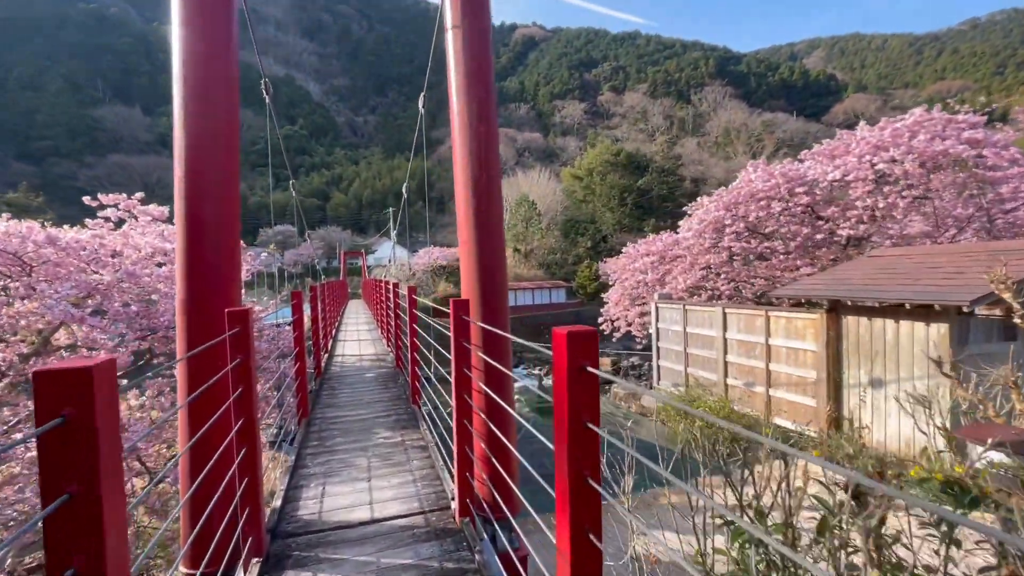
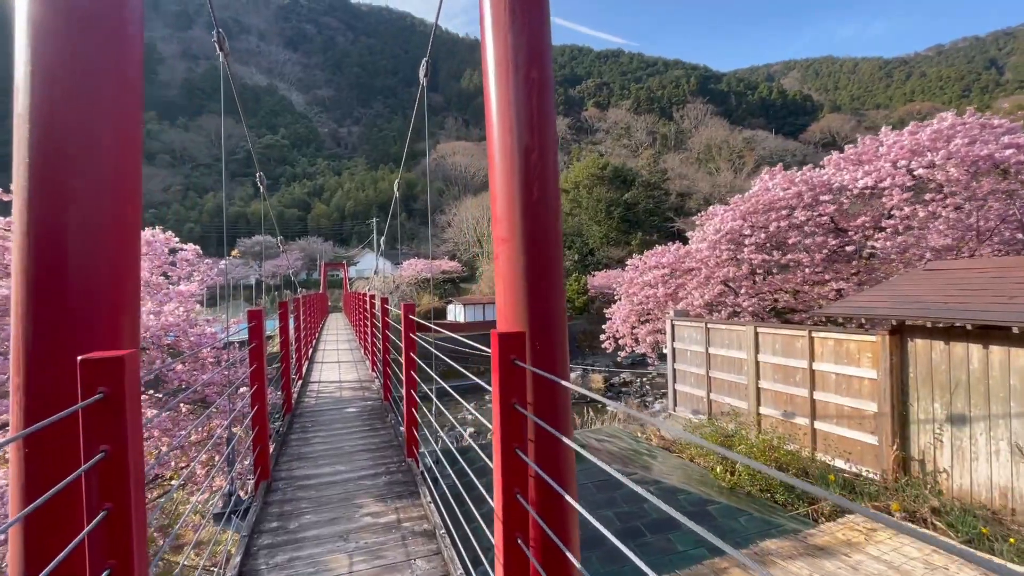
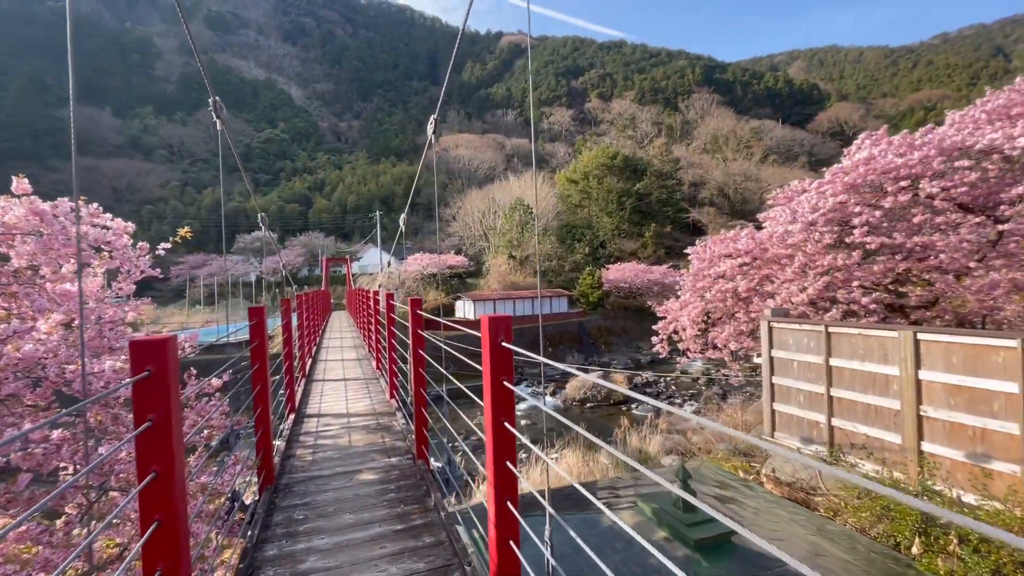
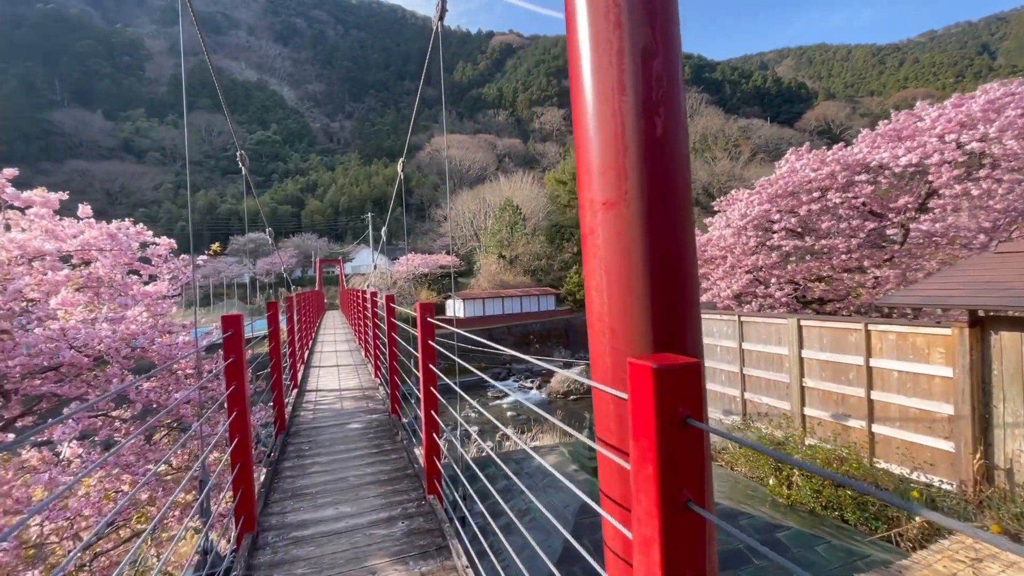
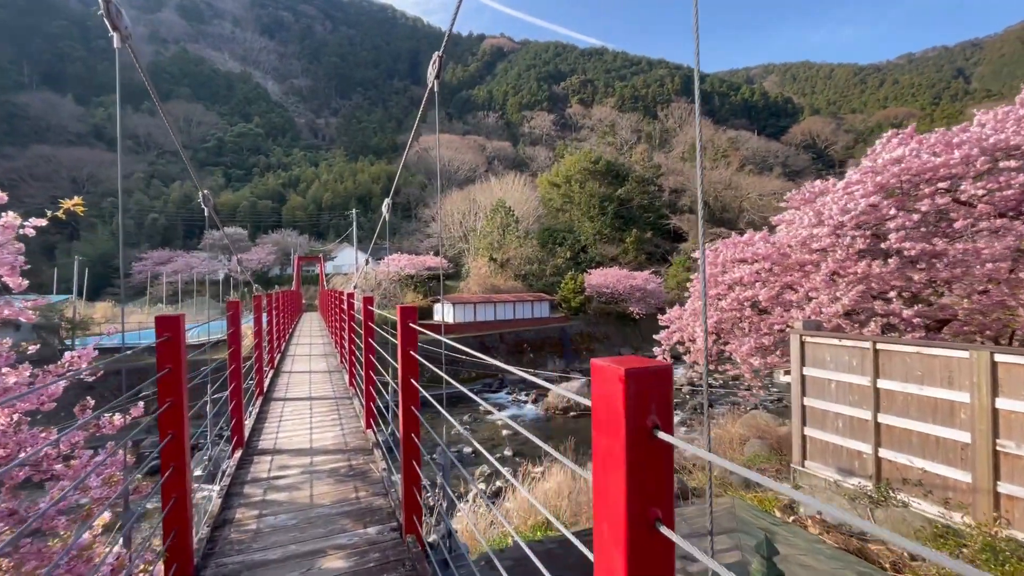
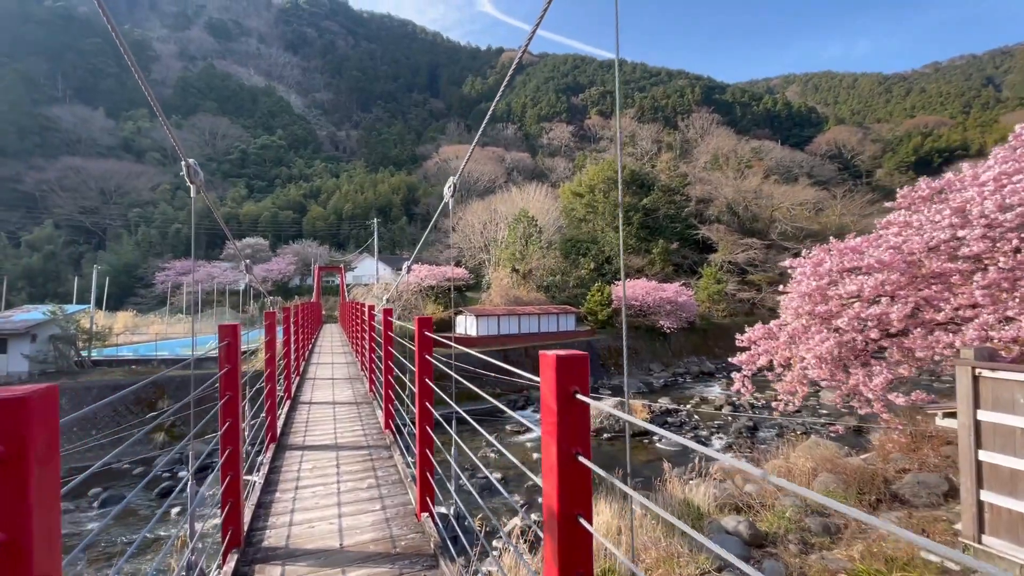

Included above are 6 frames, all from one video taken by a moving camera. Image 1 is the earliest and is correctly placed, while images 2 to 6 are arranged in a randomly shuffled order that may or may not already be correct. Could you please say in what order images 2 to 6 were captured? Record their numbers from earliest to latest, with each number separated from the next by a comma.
2, 4, 3, 5, 6
